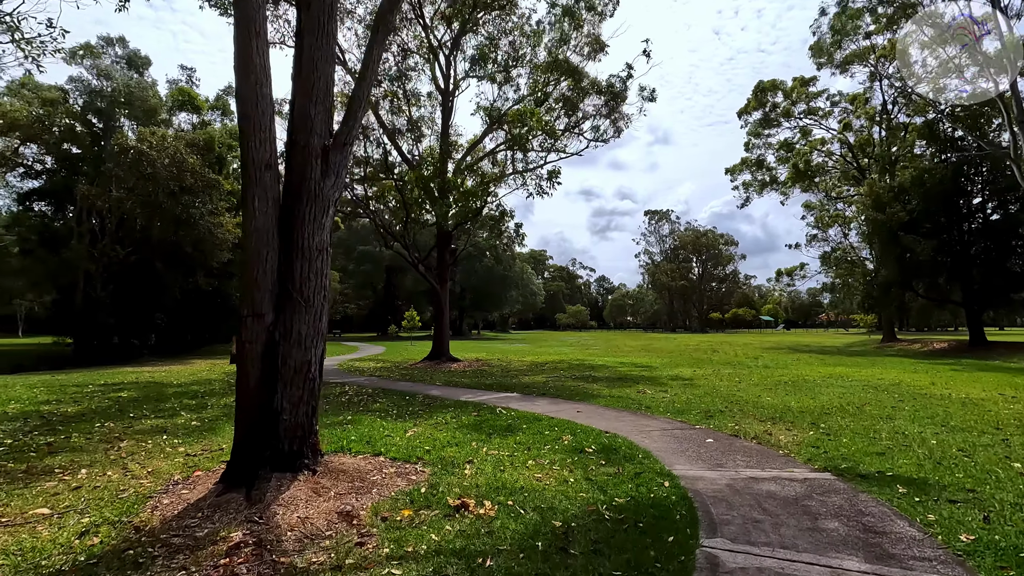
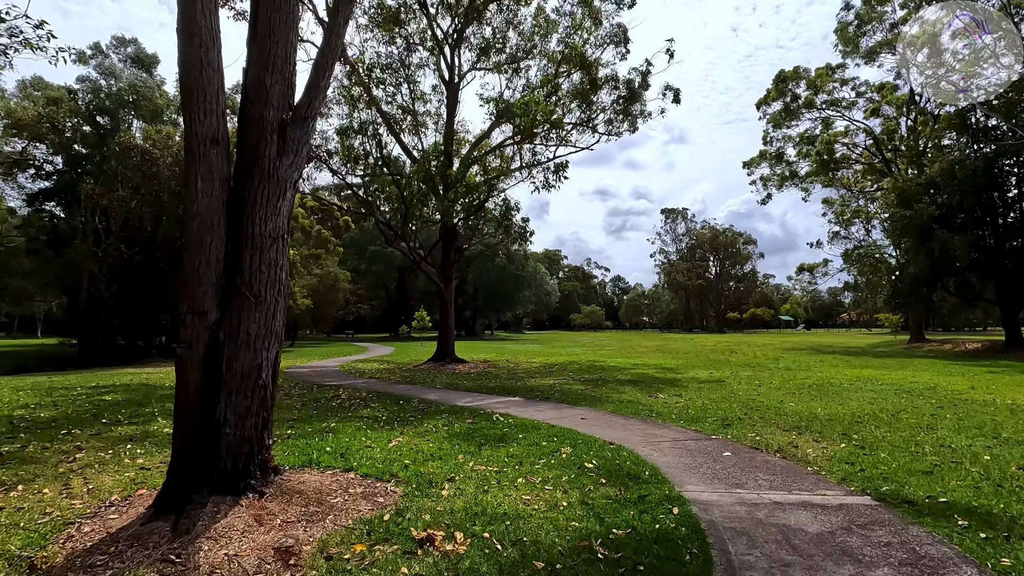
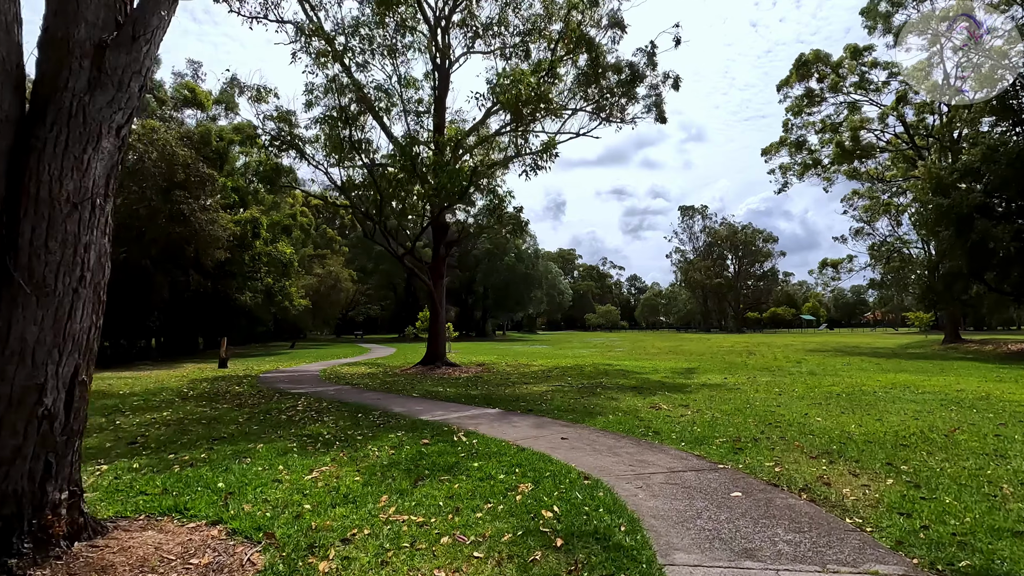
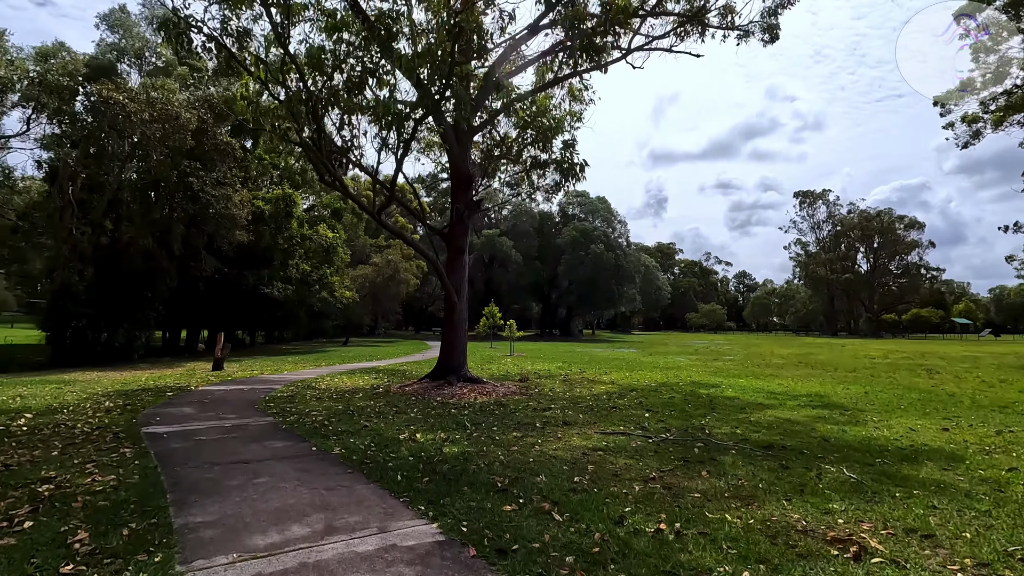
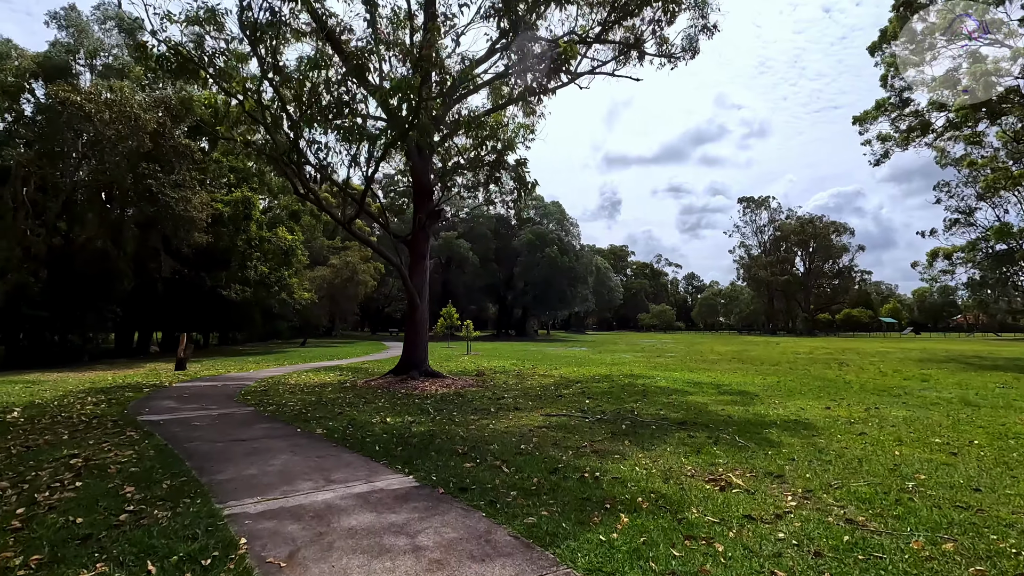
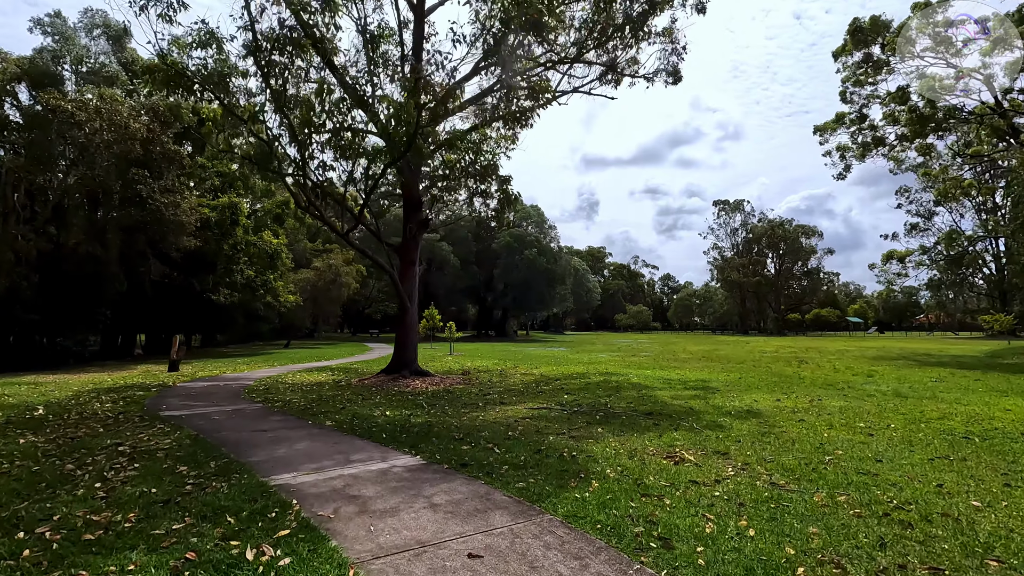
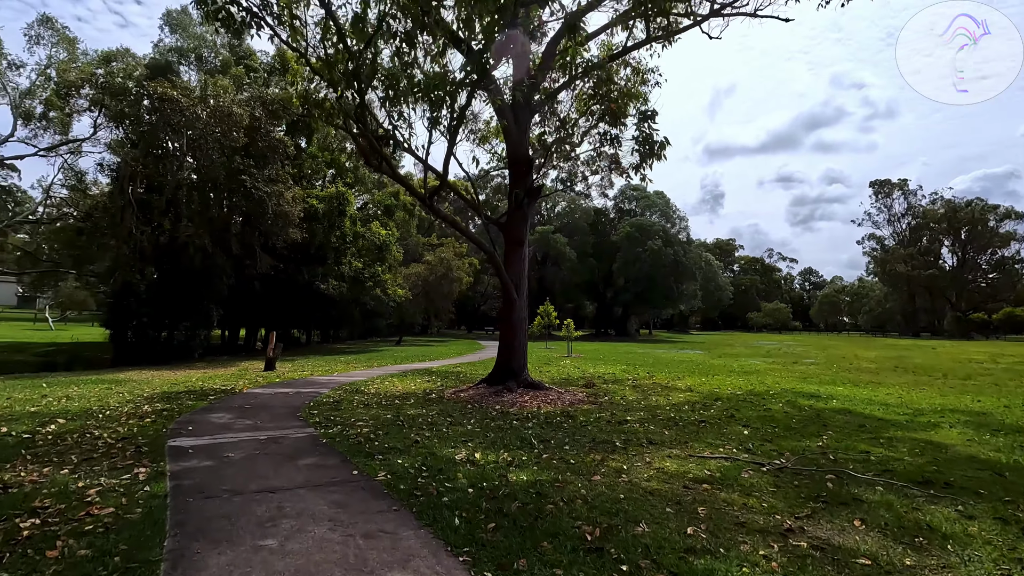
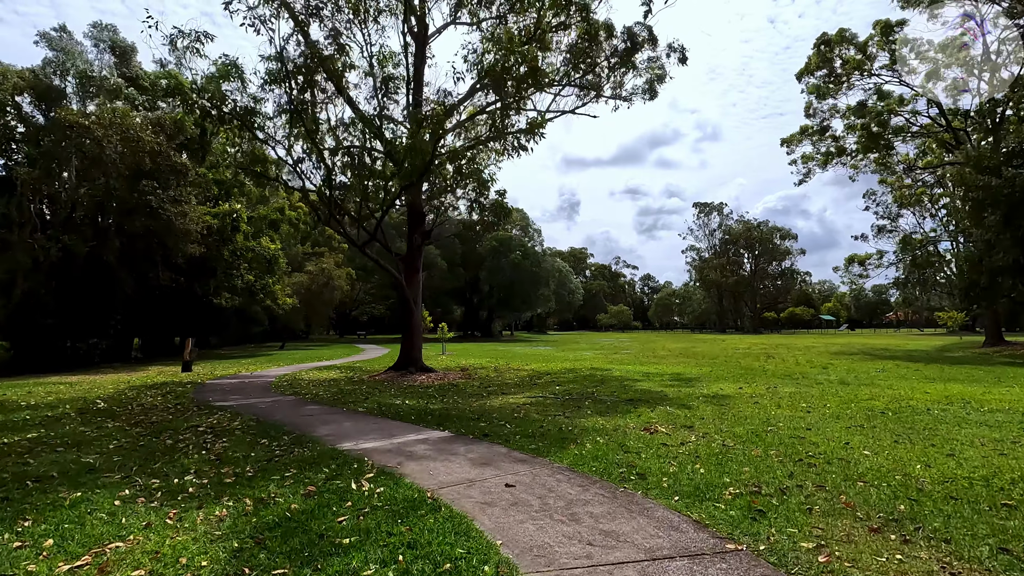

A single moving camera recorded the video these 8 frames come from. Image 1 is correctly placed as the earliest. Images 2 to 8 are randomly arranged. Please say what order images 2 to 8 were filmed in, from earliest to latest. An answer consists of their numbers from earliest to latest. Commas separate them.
2, 3, 8, 6, 5, 4, 7
